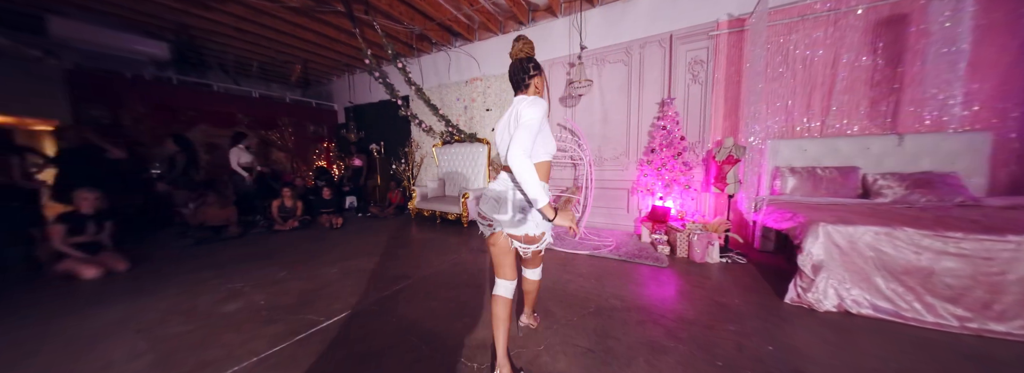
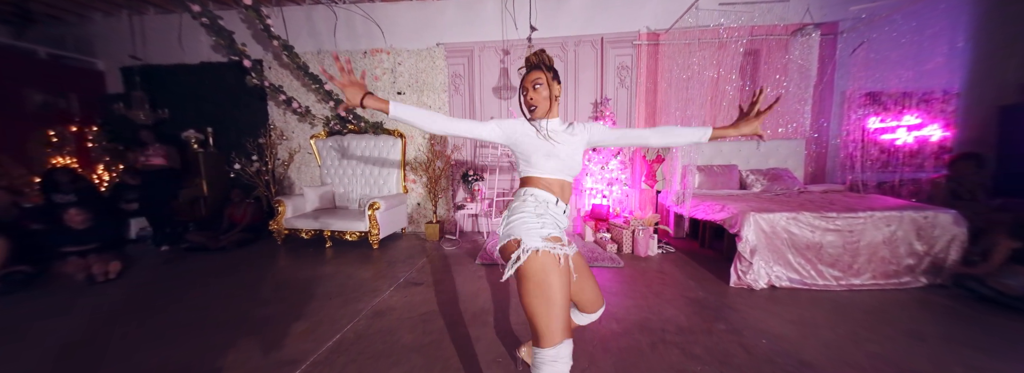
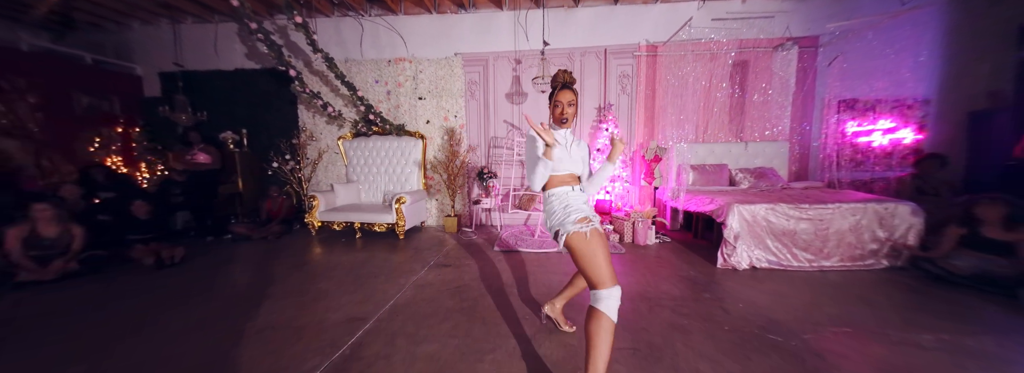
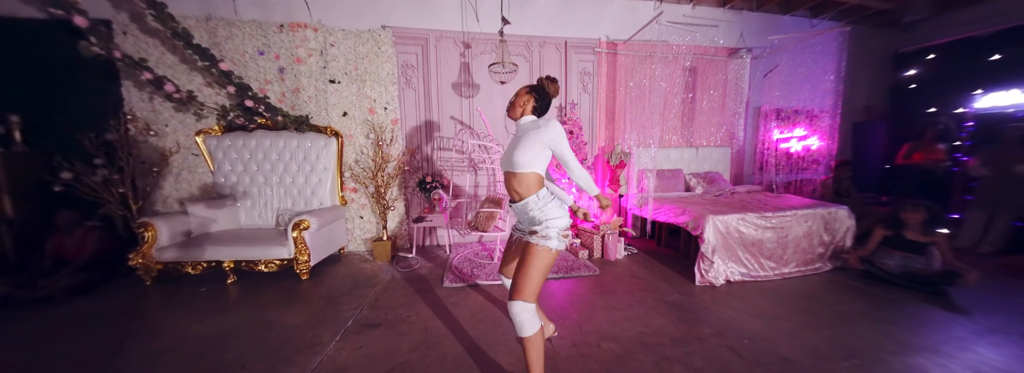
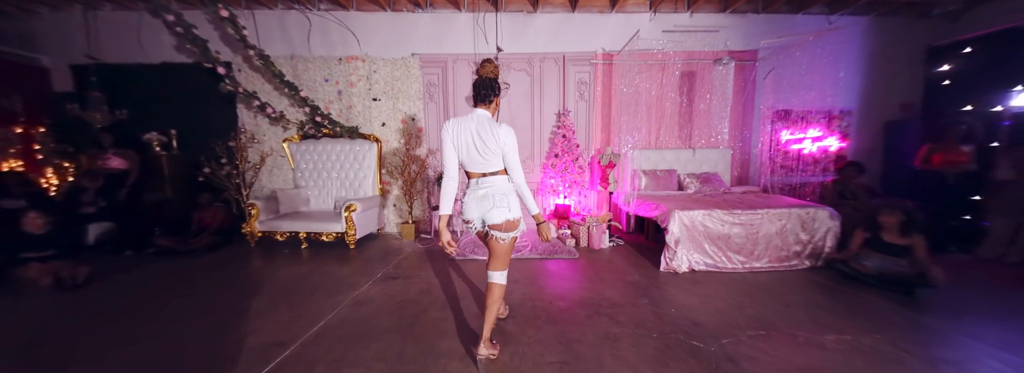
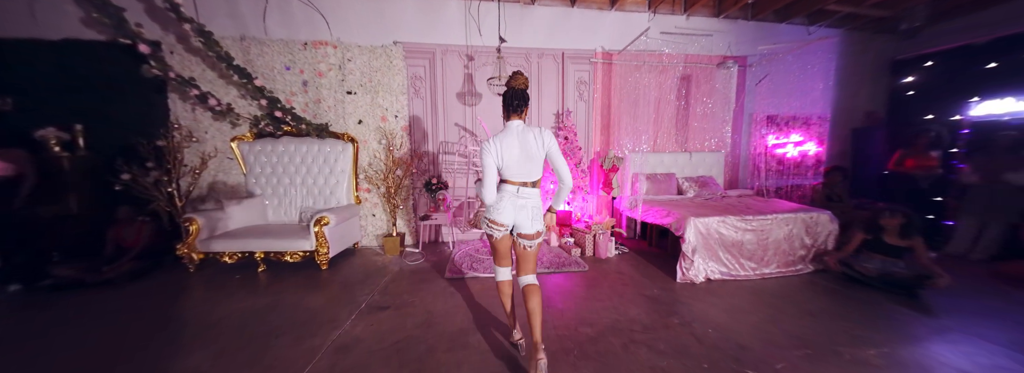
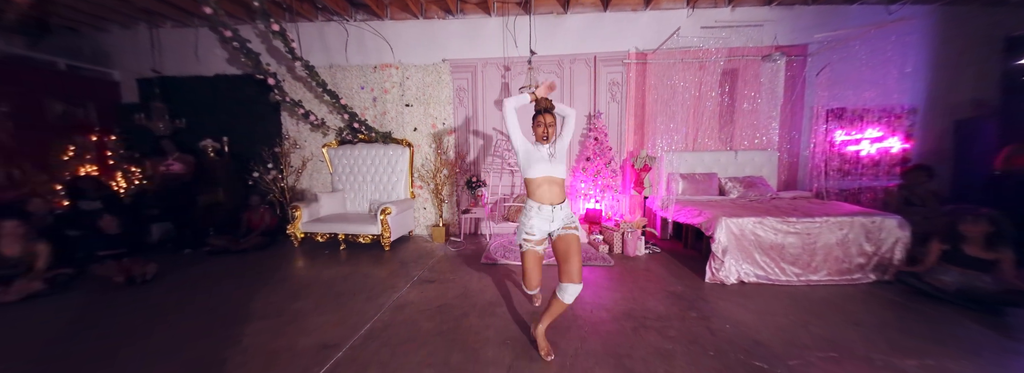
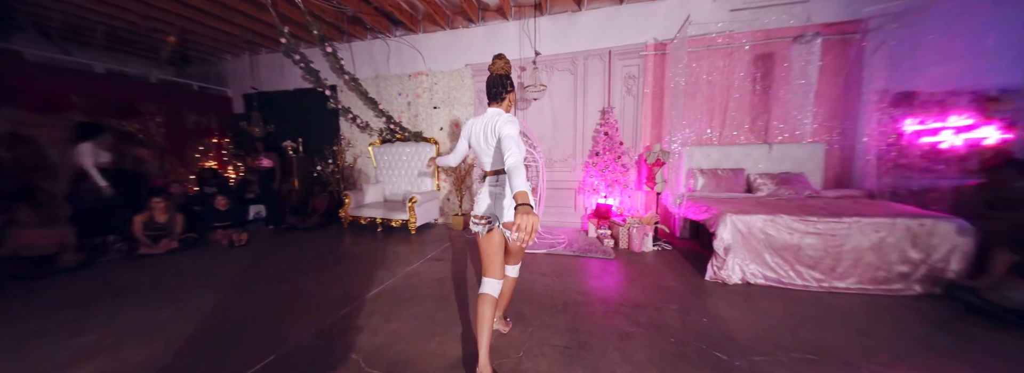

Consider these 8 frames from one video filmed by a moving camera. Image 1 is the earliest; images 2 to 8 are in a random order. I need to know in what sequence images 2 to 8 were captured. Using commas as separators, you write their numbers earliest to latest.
8, 5, 6, 4, 7, 2, 3
